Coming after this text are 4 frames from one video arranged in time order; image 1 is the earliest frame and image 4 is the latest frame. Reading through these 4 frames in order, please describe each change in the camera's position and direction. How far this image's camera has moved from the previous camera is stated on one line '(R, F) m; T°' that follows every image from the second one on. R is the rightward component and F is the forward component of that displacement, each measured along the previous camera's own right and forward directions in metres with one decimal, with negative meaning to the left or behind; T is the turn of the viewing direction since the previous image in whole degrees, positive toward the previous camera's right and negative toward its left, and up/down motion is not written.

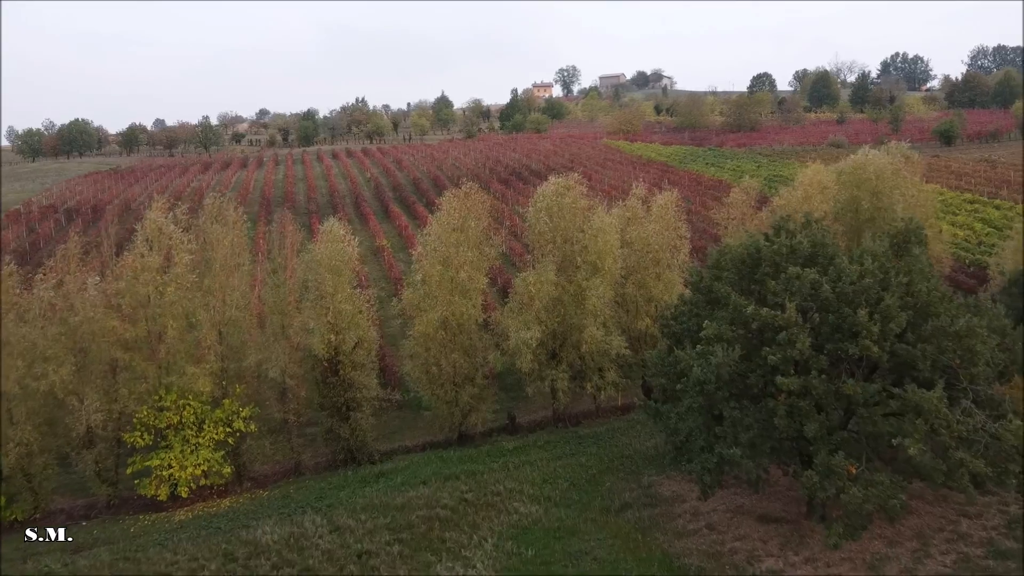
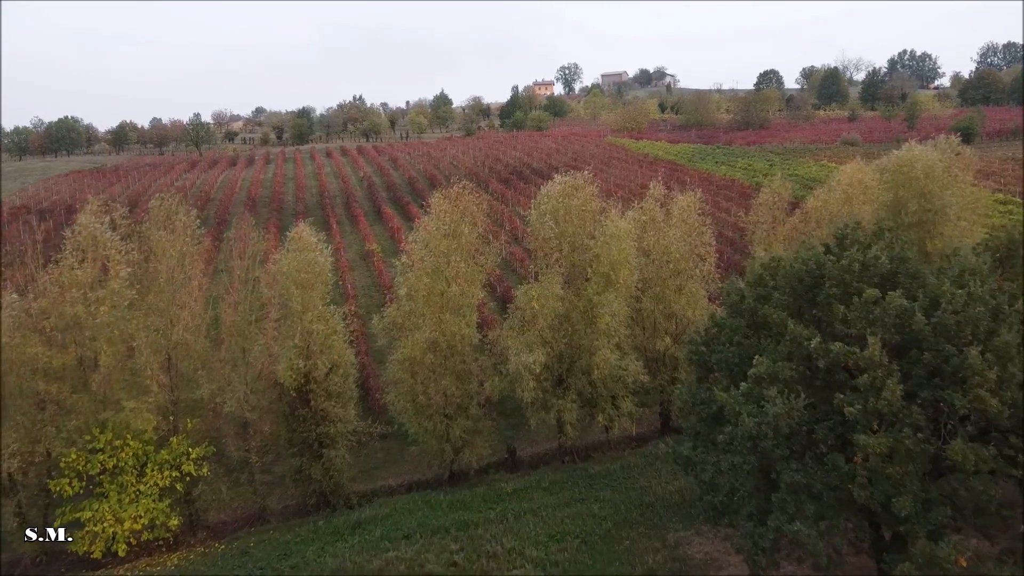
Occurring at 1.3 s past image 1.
(0.0, +2.7) m; 0°
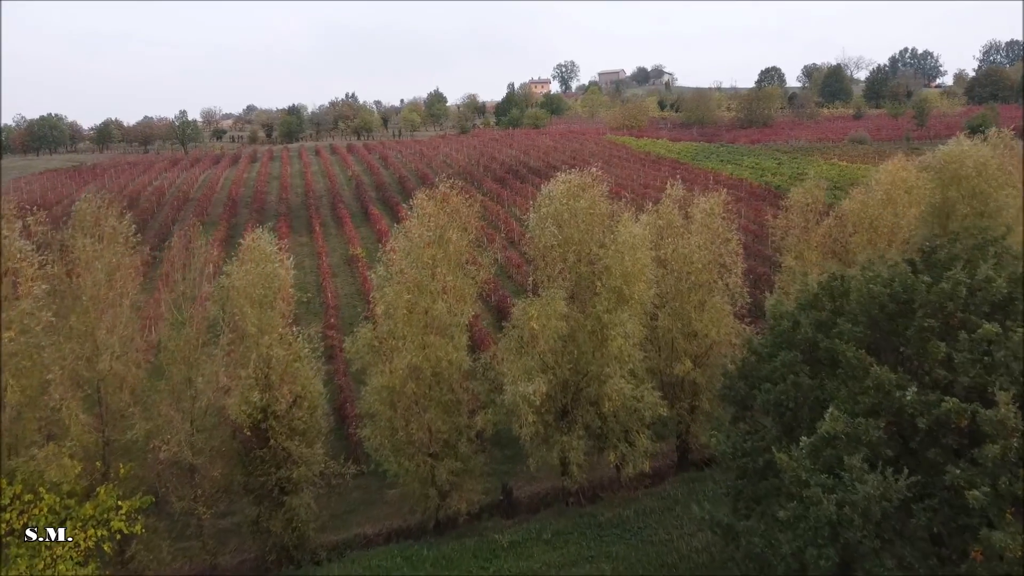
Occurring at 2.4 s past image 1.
(0.0, +2.4) m; 0°
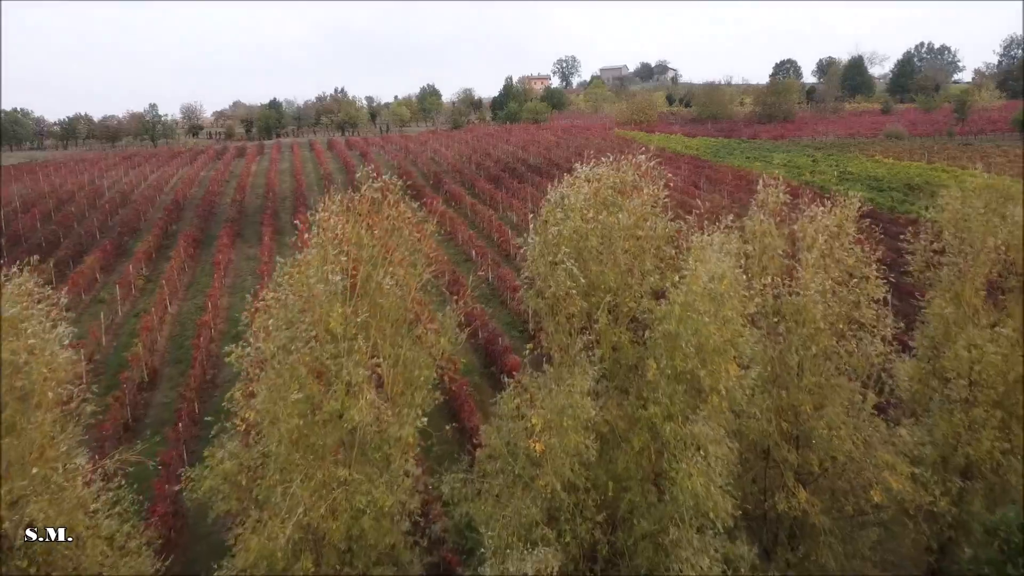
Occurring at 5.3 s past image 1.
(+0.1, +6.5) m; 0°
